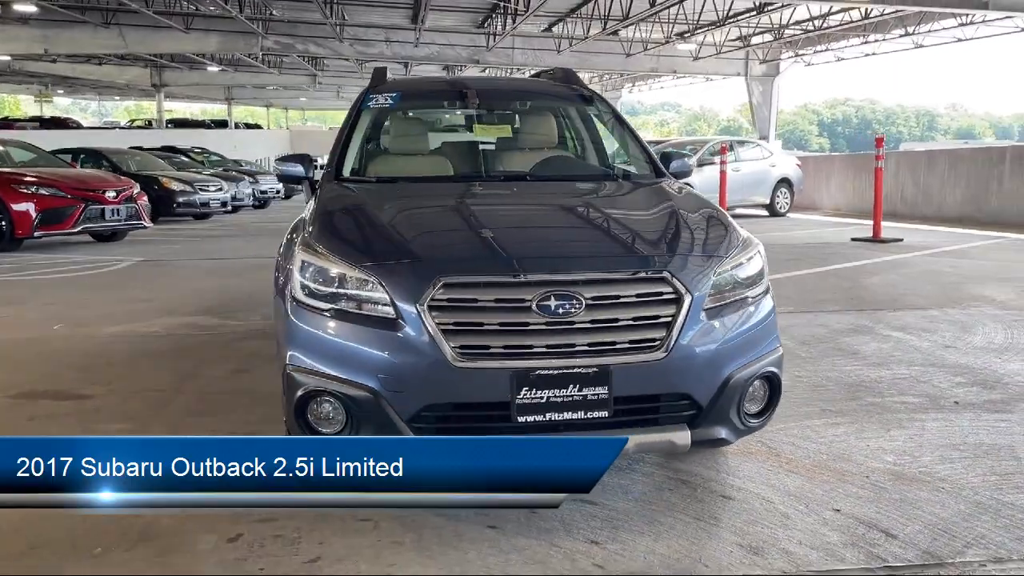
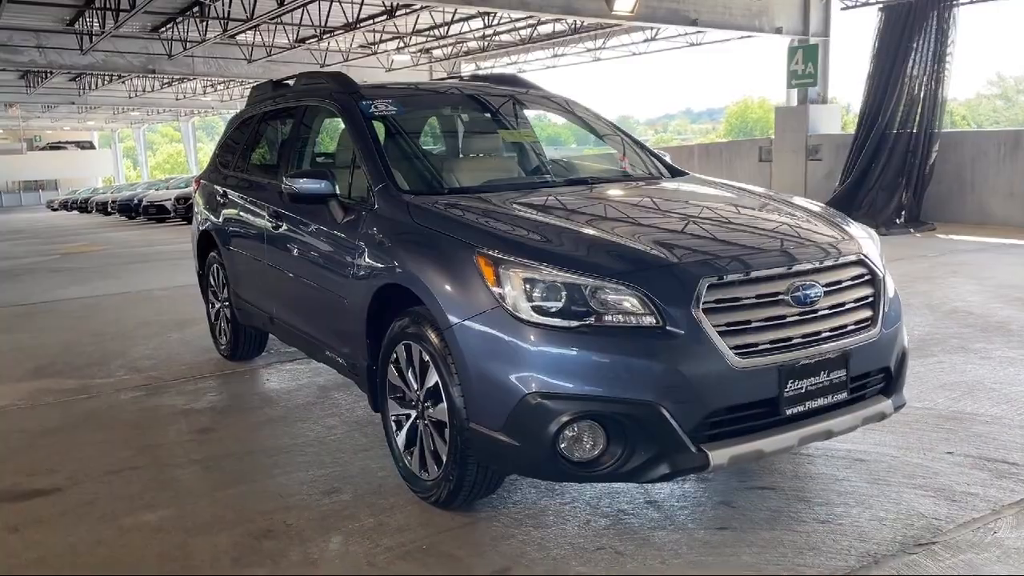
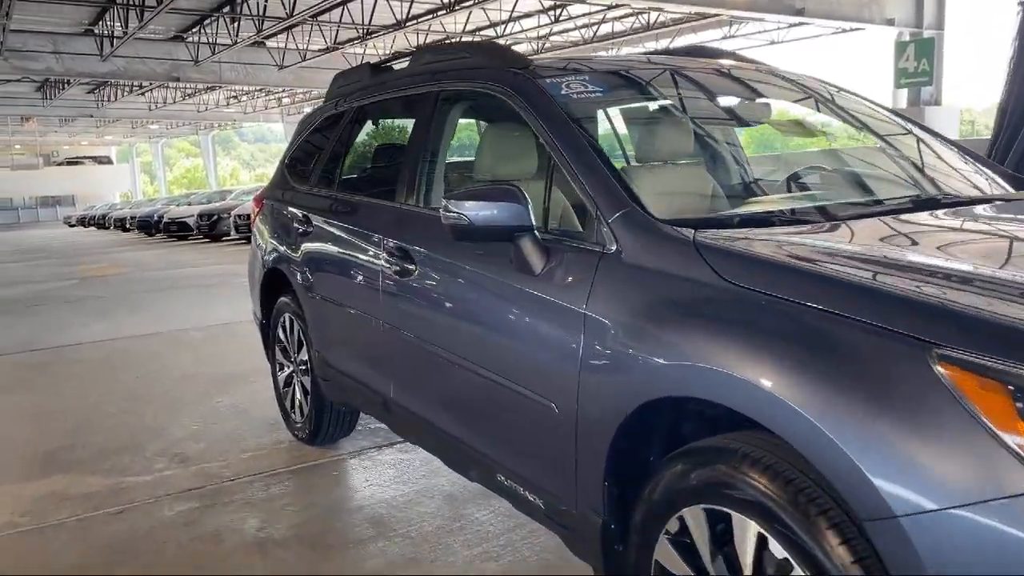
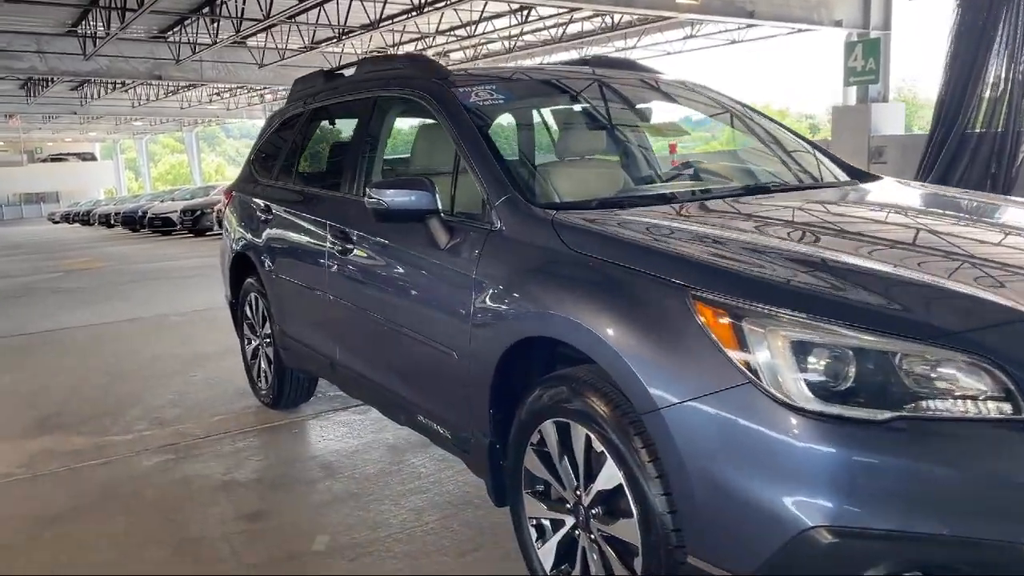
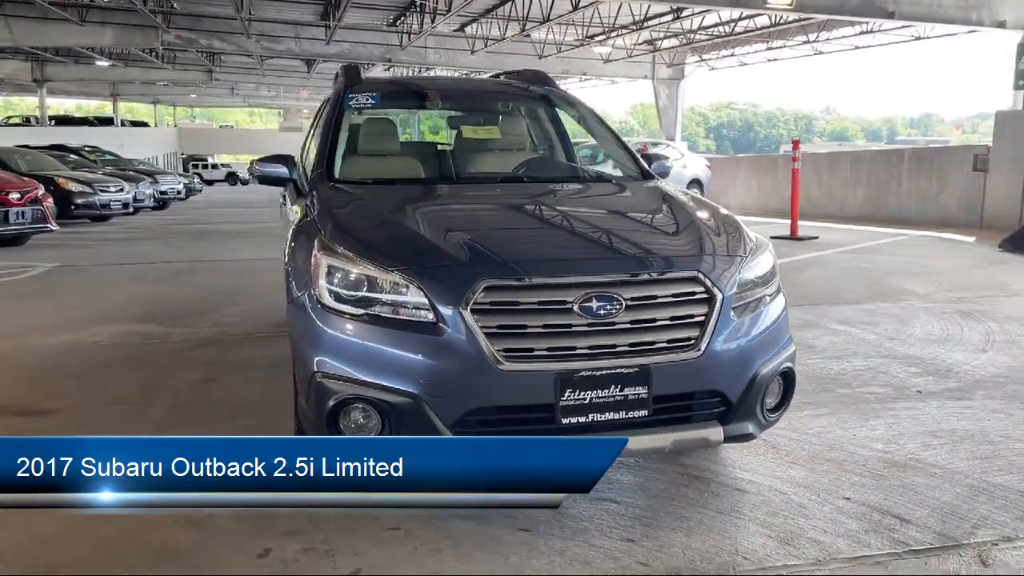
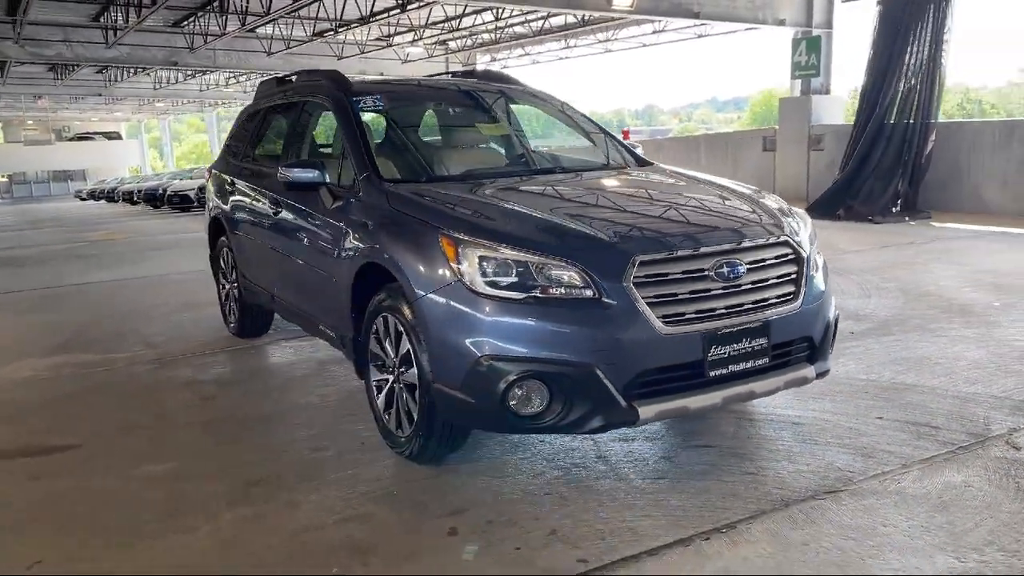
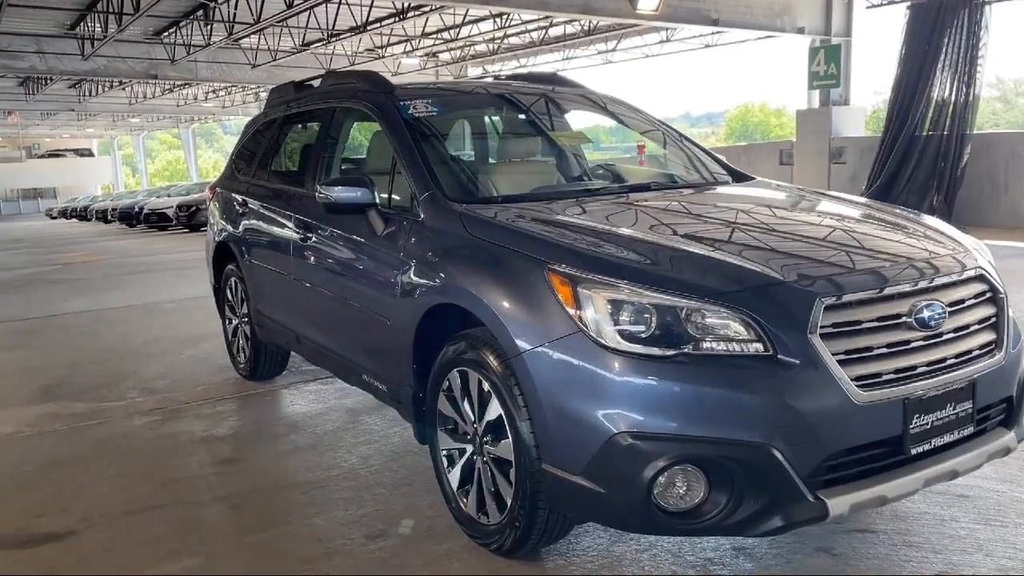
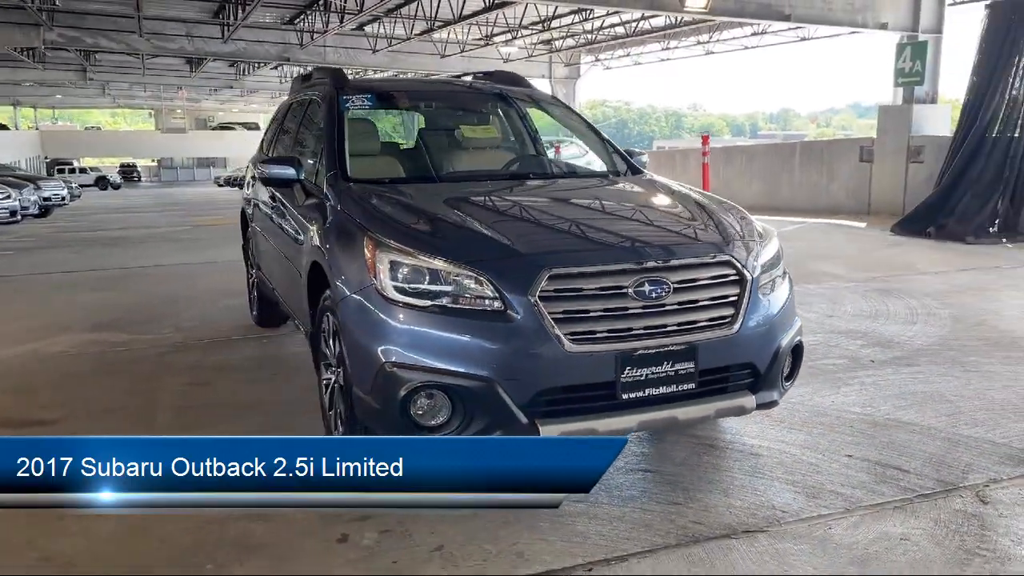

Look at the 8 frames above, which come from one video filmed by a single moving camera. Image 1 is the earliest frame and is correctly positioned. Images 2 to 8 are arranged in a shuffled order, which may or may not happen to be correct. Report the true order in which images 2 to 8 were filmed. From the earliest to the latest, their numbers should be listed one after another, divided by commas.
5, 8, 6, 2, 7, 4, 3
